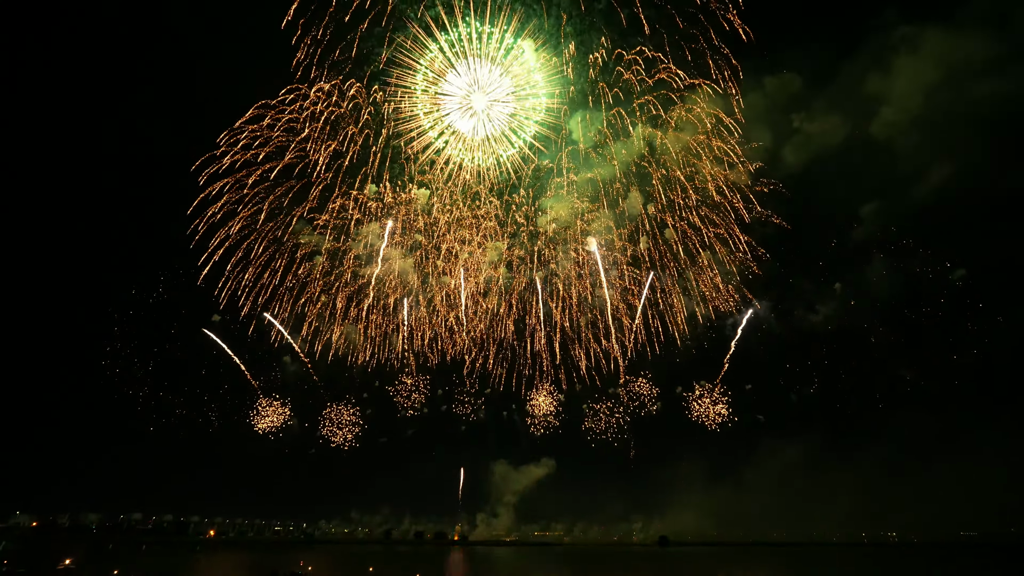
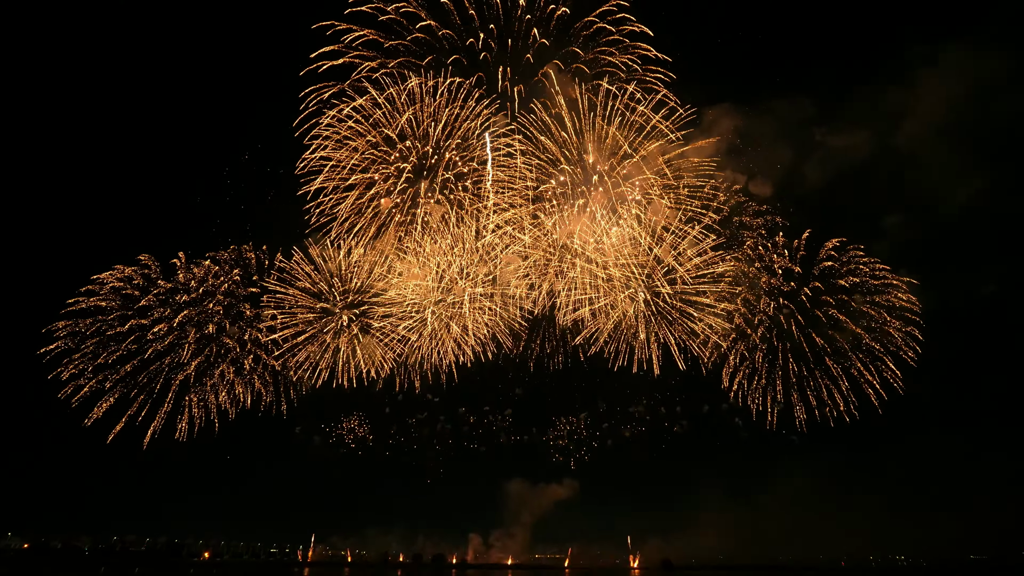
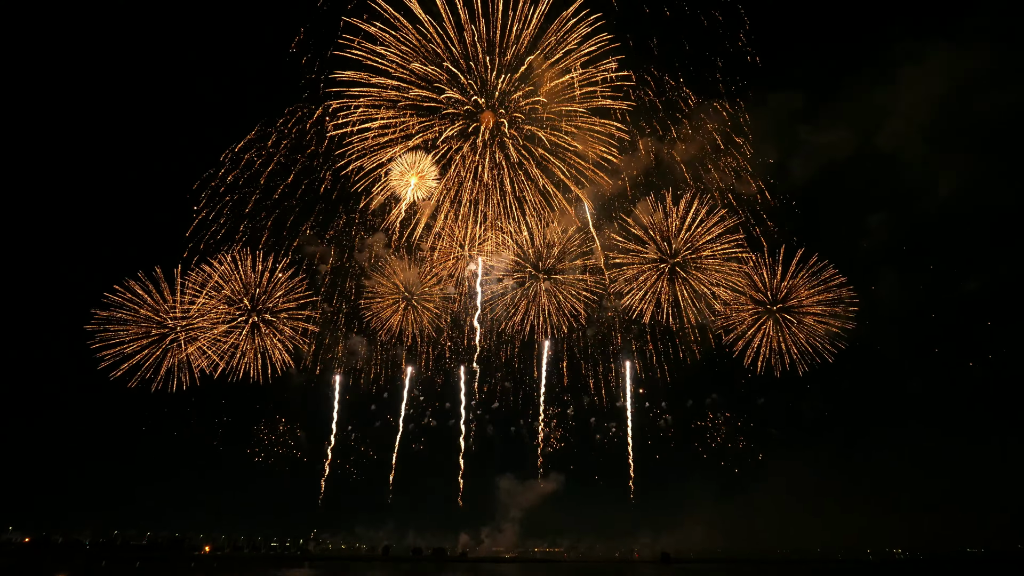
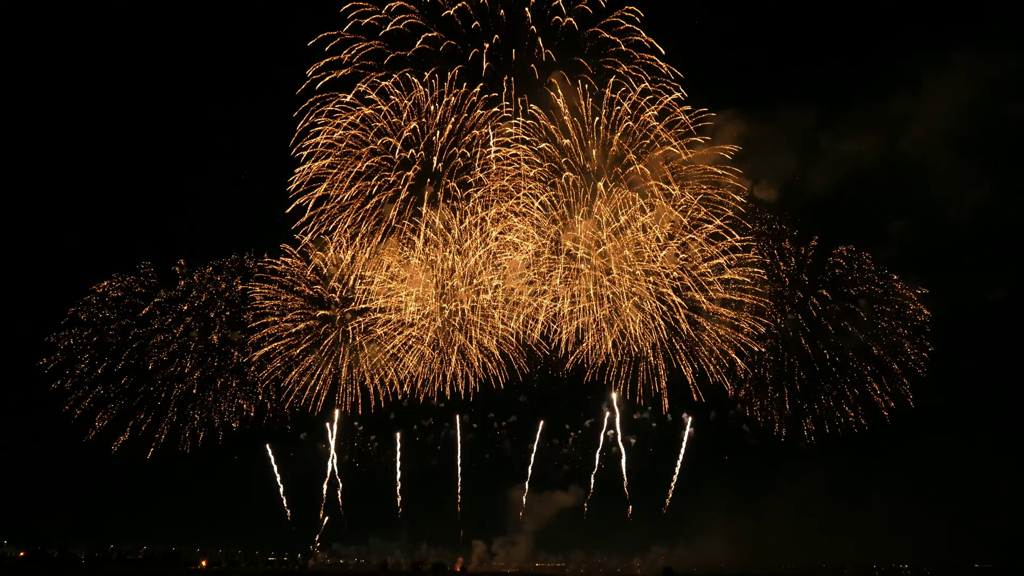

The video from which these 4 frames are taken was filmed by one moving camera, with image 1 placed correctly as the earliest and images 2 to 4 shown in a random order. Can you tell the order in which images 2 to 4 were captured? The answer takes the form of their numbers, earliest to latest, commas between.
3, 2, 4
